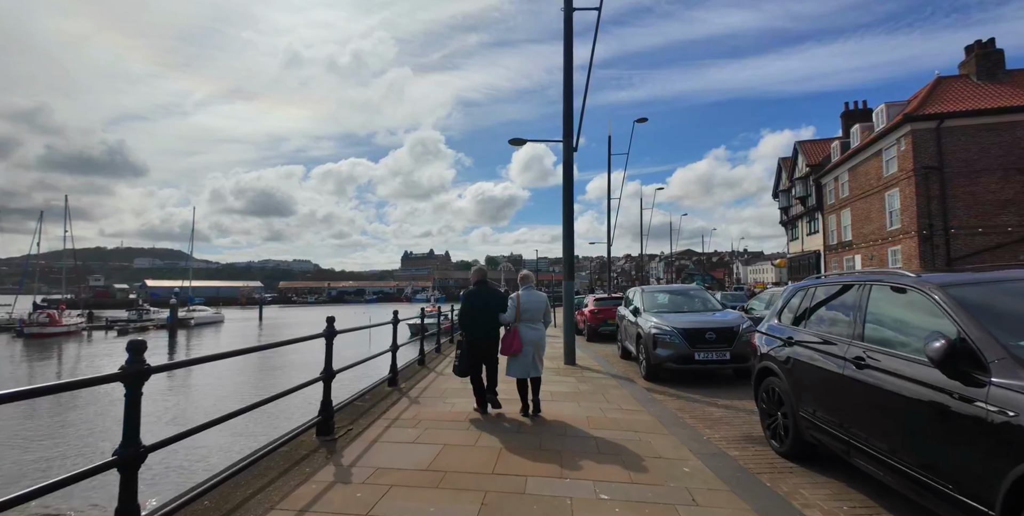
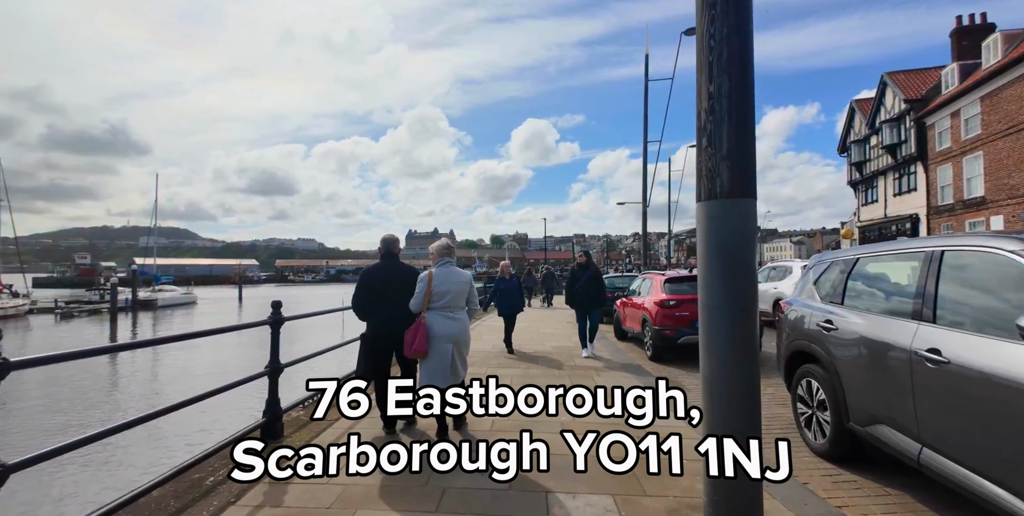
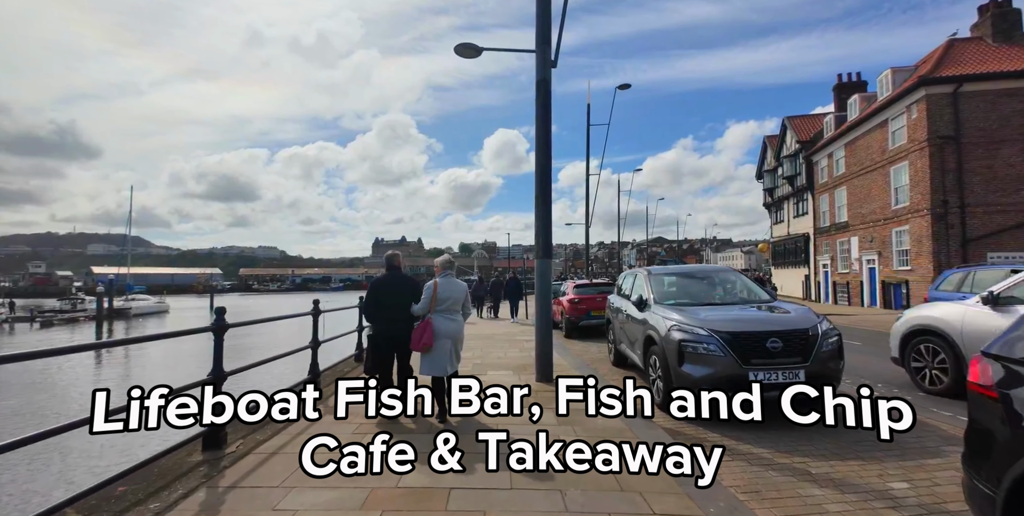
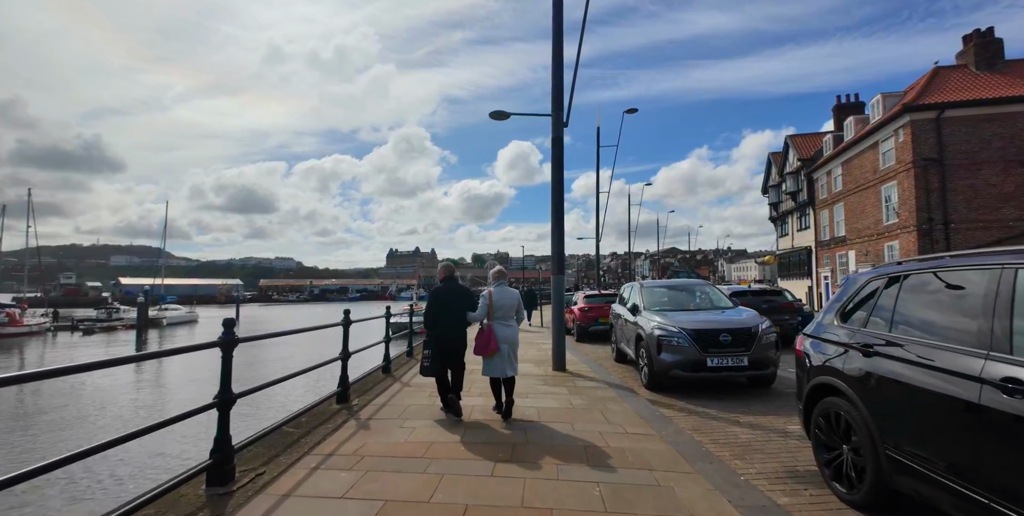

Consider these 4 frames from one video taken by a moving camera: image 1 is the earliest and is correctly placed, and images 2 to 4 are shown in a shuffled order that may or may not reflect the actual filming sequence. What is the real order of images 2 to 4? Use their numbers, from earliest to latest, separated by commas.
4, 3, 2
